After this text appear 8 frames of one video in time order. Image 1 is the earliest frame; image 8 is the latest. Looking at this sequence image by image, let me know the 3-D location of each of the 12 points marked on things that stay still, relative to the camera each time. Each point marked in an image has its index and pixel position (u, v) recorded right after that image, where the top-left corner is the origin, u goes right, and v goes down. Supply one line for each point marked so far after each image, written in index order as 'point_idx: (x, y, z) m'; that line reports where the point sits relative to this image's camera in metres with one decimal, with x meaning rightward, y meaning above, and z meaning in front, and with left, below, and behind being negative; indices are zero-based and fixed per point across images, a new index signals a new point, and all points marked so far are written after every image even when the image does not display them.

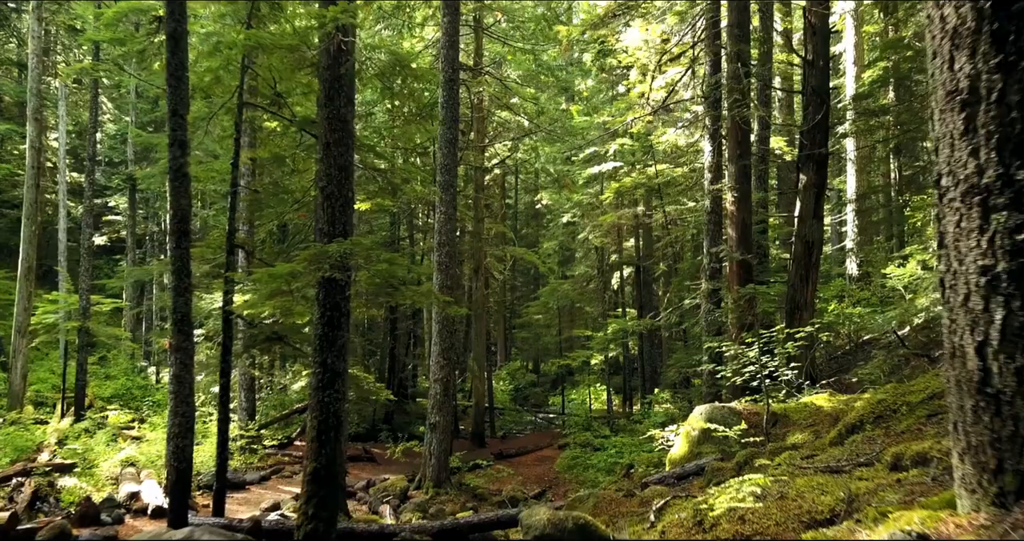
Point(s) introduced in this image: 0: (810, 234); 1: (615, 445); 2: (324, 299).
0: (+4.5, +0.6, +10.9) m
1: (+2.3, -3.9, +15.9) m
2: (-1.6, -0.2, +6.2) m
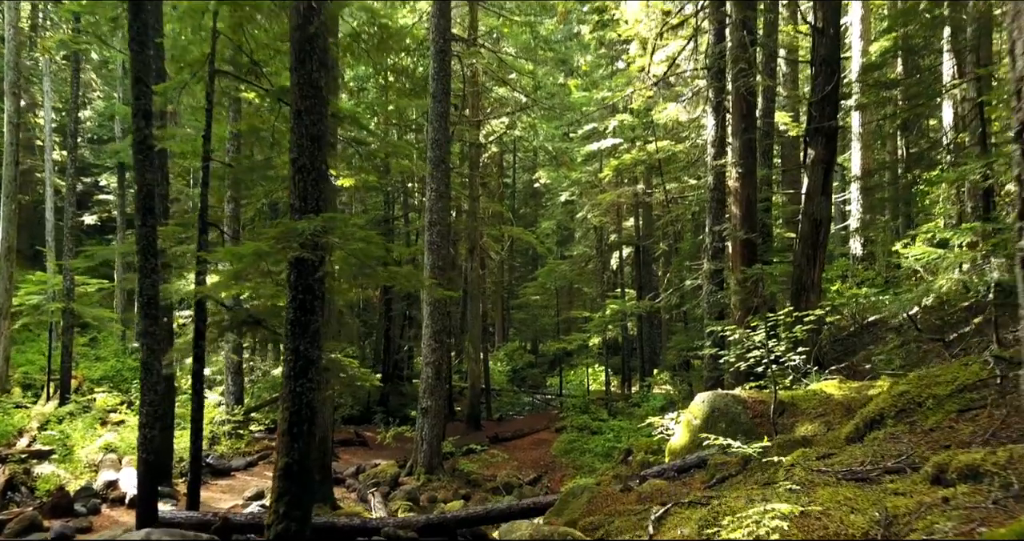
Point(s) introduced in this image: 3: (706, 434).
0: (+4.4, +0.9, +10.4) m
1: (+2.2, -3.4, +15.5) m
2: (-1.7, -0.1, +5.7) m
3: (+1.9, -1.6, +7.0) m
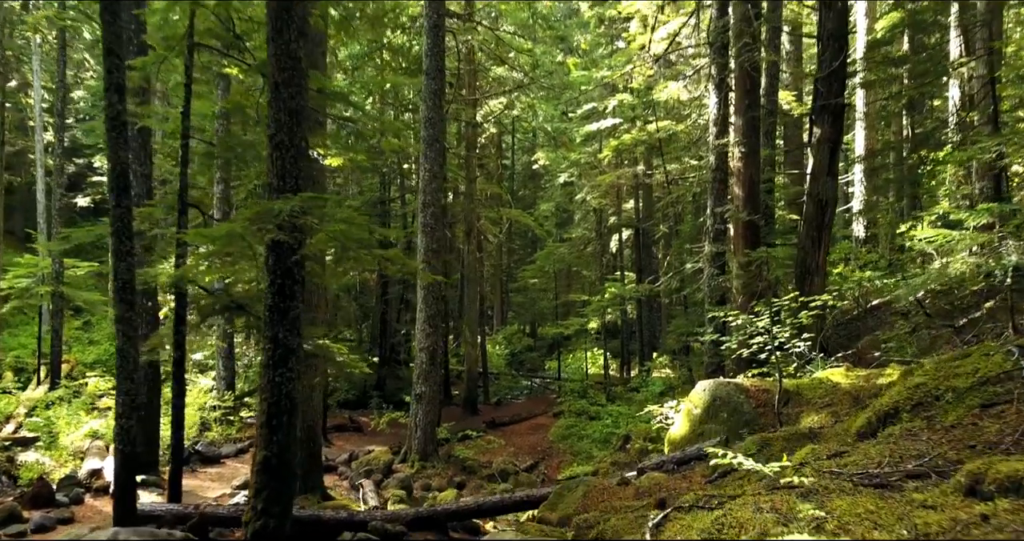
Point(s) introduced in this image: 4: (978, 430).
0: (+4.3, +1.1, +10.1) m
1: (+2.1, -3.1, +15.3) m
2: (-1.8, 0.0, +5.4) m
3: (+1.8, -1.4, +6.7) m
4: (+2.7, -0.9, +4.3) m
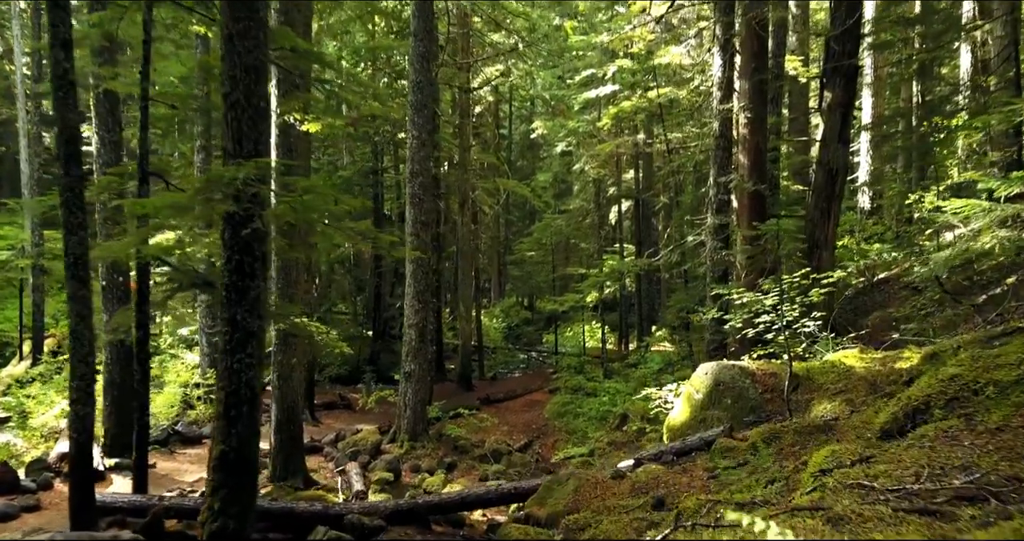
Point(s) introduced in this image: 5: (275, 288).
0: (+4.2, +1.5, +9.5) m
1: (+2.0, -2.5, +14.8) m
2: (-1.9, +0.2, +4.9) m
3: (+1.7, -1.2, +6.2) m
4: (+2.6, -0.8, +3.8) m
5: (-3.0, -0.2, +8.9) m
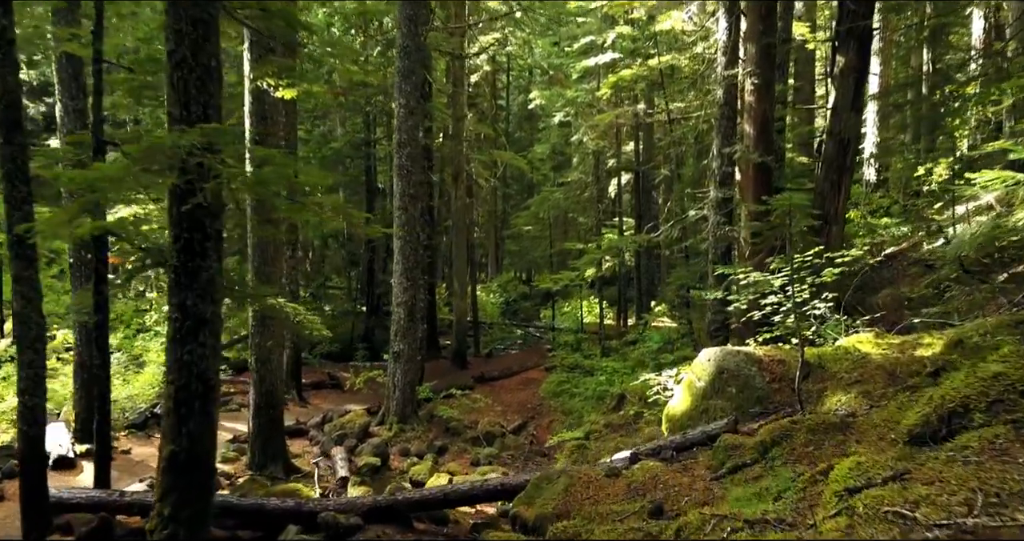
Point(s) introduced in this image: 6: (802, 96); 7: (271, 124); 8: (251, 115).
0: (+4.1, +1.7, +8.9) m
1: (+1.9, -2.0, +14.4) m
2: (-2.0, +0.3, +4.3) m
3: (+1.6, -1.0, +5.8) m
4: (+2.5, -0.7, +3.3) m
5: (-3.1, 0.0, +8.4) m
6: (+6.1, +3.7, +15.2) m
7: (-2.9, +1.8, +8.6) m
8: (-3.0, +1.8, +8.4) m
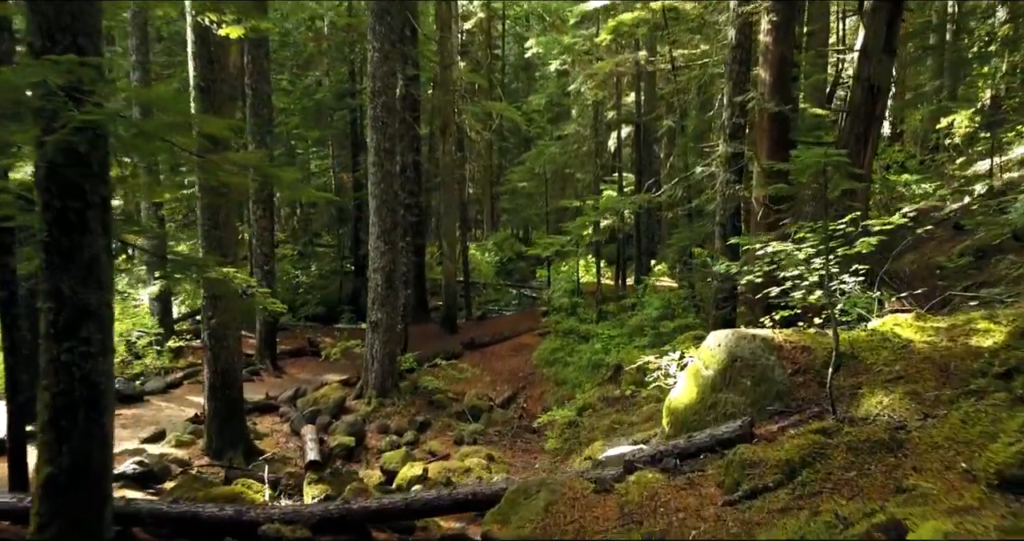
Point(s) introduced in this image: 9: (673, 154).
0: (+4.0, +2.1, +7.9) m
1: (+1.7, -1.3, +13.6) m
2: (-2.2, +0.4, +3.4) m
3: (+1.4, -0.8, +4.9) m
4: (+2.4, -0.7, +2.4) m
5: (-3.2, +0.4, +7.5) m
6: (+6.0, +4.5, +14.0) m
7: (-3.0, +2.1, +7.5) m
8: (-3.2, +2.2, +7.3) m
9: (+3.3, +2.4, +14.8) m
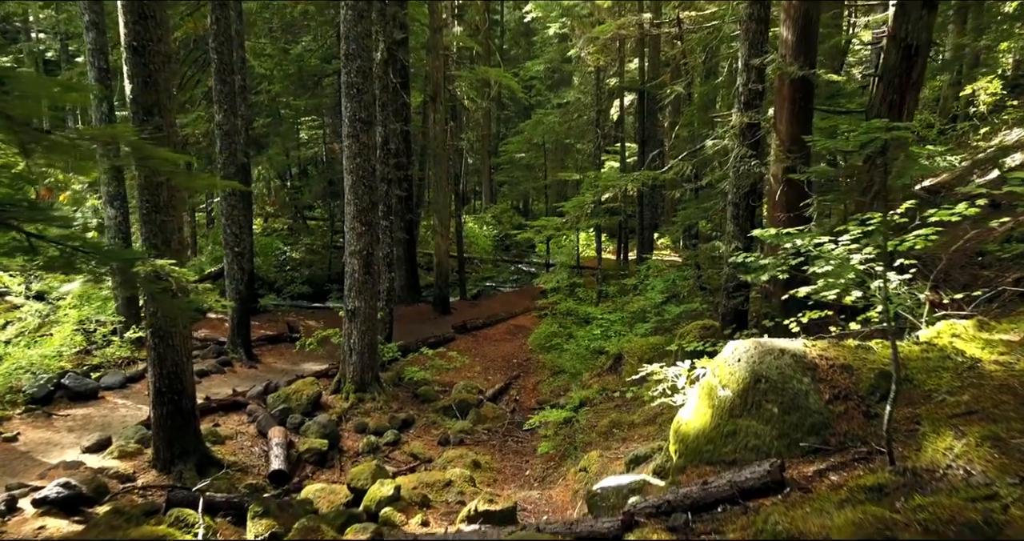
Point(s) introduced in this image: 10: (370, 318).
0: (+3.8, +2.3, +6.8) m
1: (+1.6, -0.9, +12.7) m
2: (-2.3, +0.4, +2.4) m
3: (+1.3, -0.8, +4.0) m
4: (+2.2, -0.8, +1.5) m
5: (-3.4, +0.5, +6.5) m
6: (+5.8, +4.9, +12.9) m
7: (-3.2, +2.2, +6.5) m
8: (-3.4, +2.2, +6.3) m
9: (+3.2, +2.8, +13.7) m
10: (-1.9, -0.6, +9.7) m
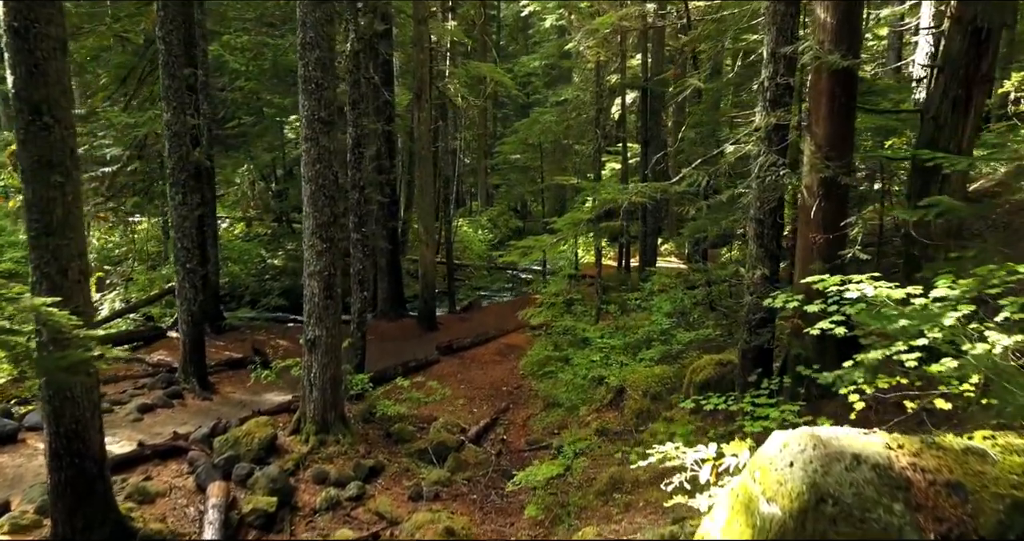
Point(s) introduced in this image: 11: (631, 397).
0: (+3.6, +2.0, +5.5) m
1: (+1.4, -1.2, +11.4) m
2: (-2.5, +0.1, +1.2) m
3: (+1.1, -1.1, +2.7) m
4: (+2.0, -1.1, +0.2) m
5: (-3.5, +0.2, +5.3) m
6: (+5.7, +4.6, +11.6) m
7: (-3.4, +2.0, +5.3) m
8: (-3.5, +2.0, +5.0) m
9: (+3.0, +2.5, +12.5) m
10: (-2.1, -0.9, +8.4) m
11: (+1.4, -1.5, +8.7) m
